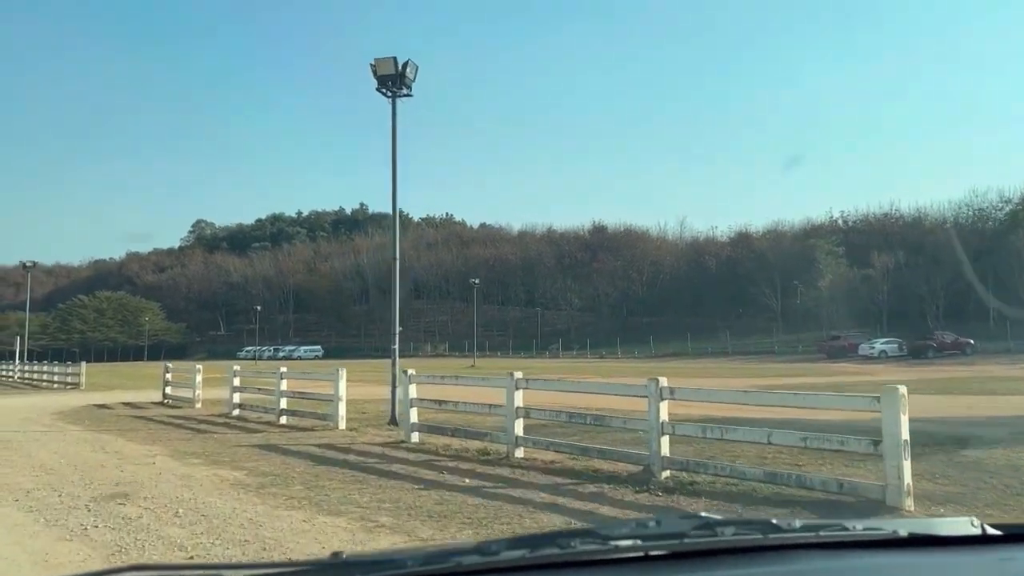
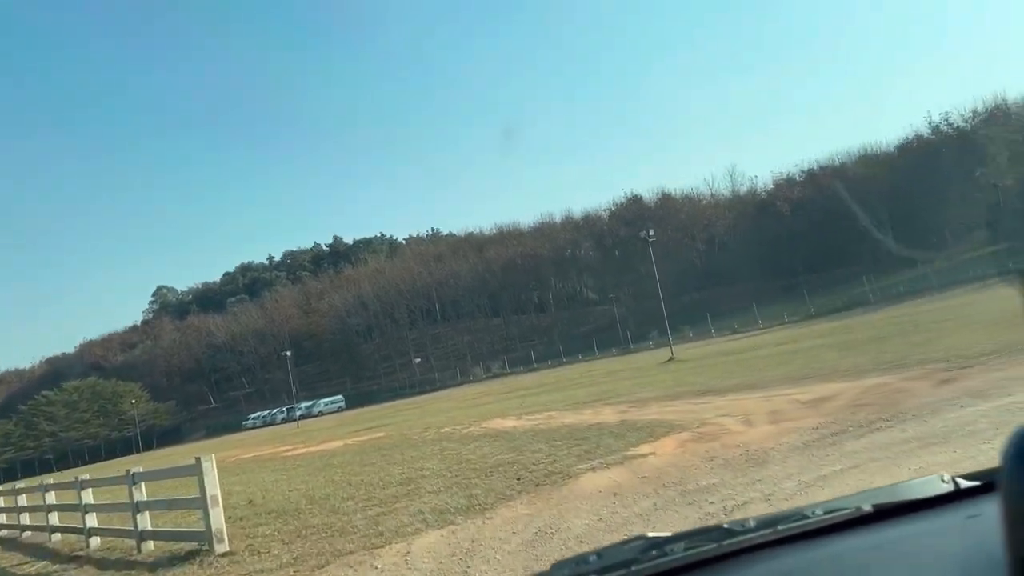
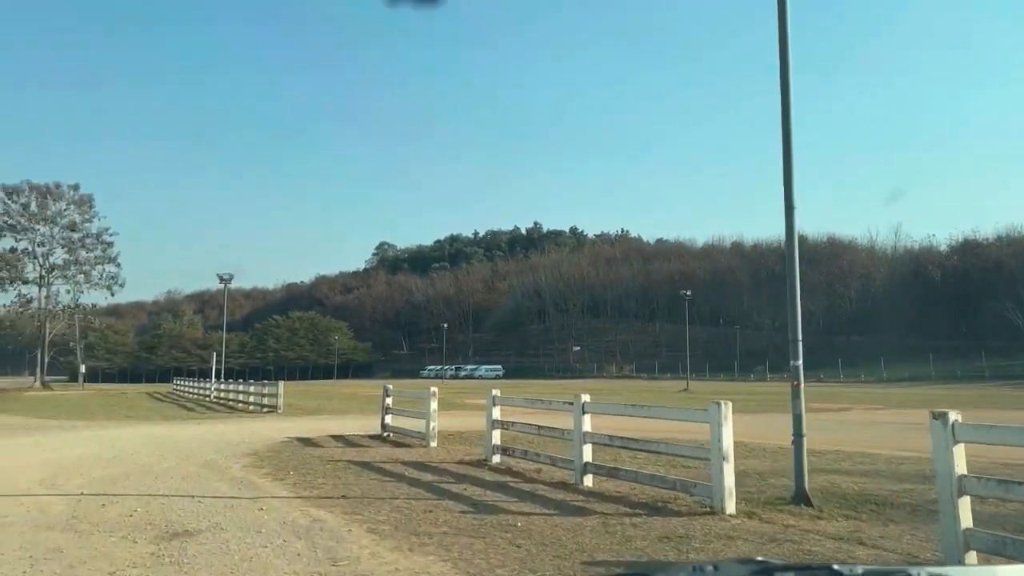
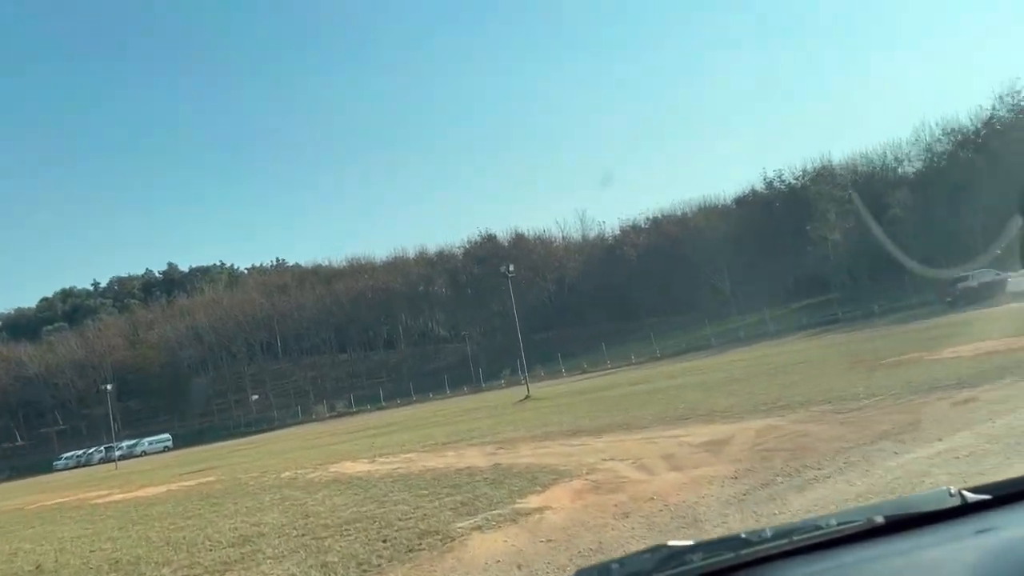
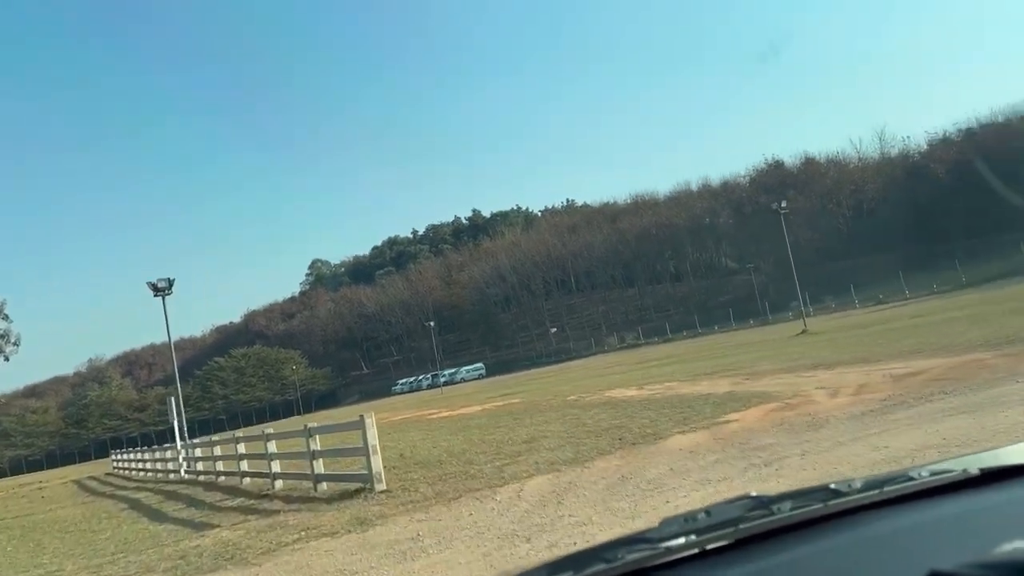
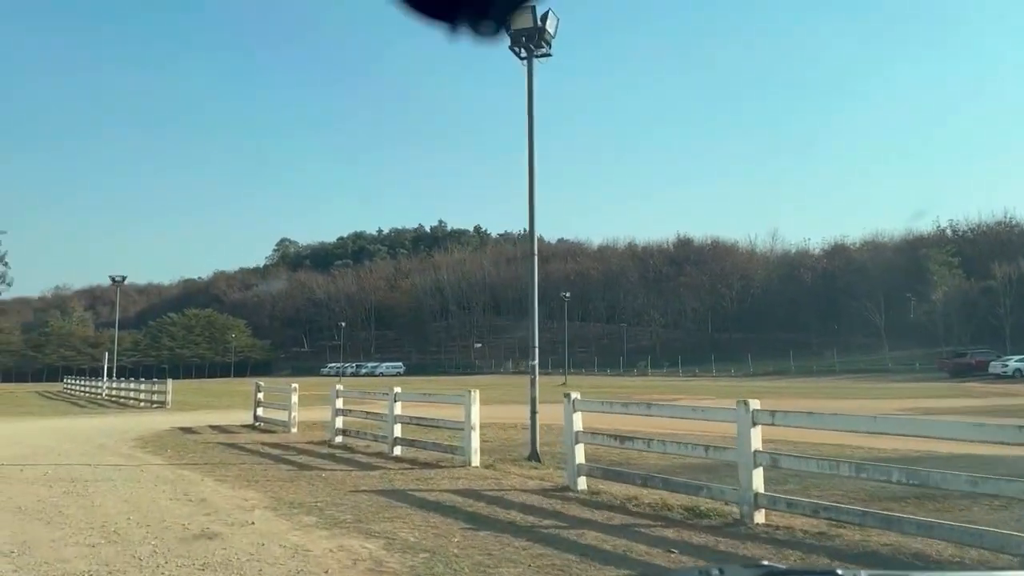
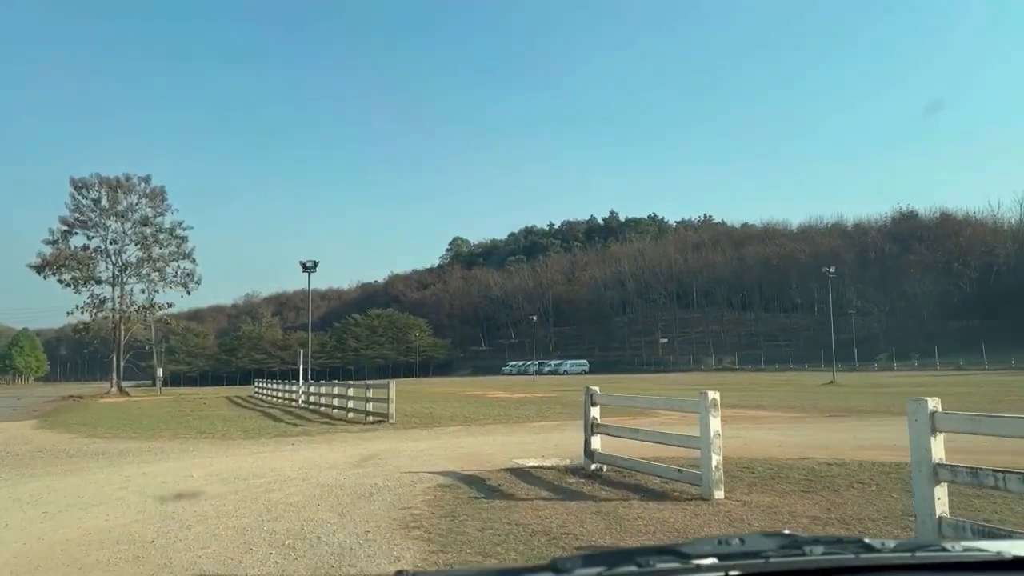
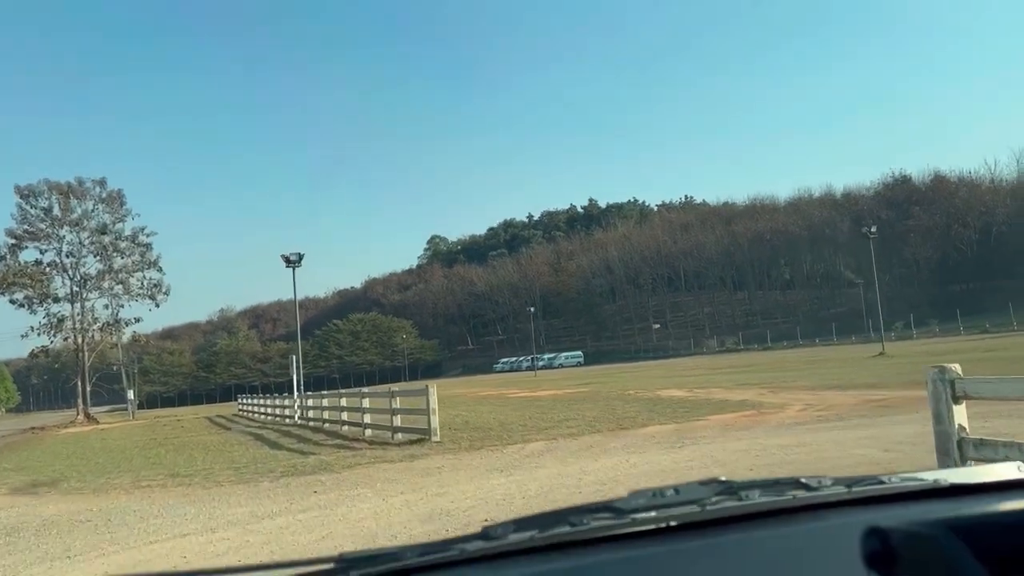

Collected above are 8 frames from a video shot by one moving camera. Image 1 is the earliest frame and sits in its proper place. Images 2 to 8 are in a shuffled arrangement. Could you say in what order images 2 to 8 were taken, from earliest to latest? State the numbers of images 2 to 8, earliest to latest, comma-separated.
6, 3, 7, 8, 5, 2, 4
